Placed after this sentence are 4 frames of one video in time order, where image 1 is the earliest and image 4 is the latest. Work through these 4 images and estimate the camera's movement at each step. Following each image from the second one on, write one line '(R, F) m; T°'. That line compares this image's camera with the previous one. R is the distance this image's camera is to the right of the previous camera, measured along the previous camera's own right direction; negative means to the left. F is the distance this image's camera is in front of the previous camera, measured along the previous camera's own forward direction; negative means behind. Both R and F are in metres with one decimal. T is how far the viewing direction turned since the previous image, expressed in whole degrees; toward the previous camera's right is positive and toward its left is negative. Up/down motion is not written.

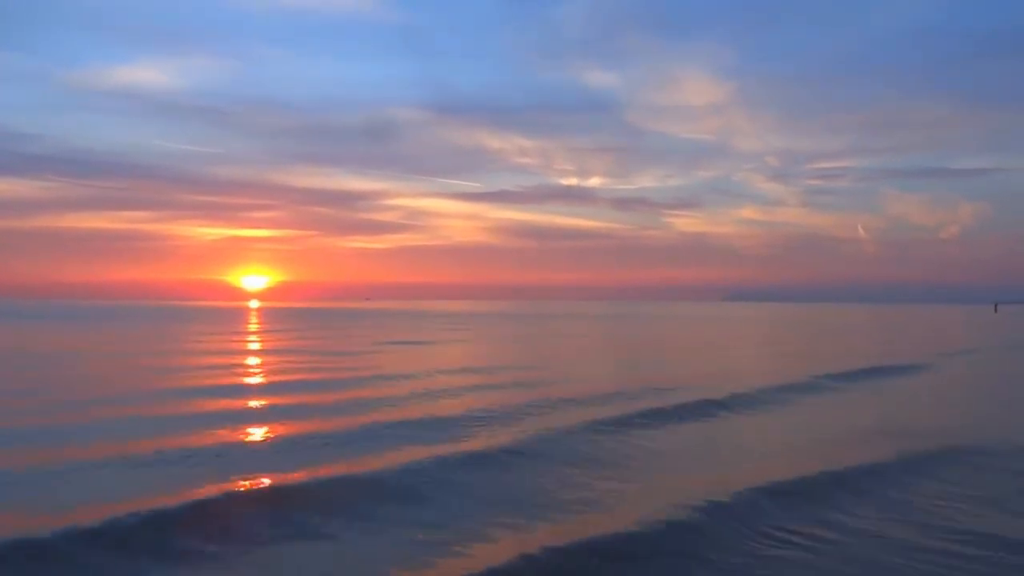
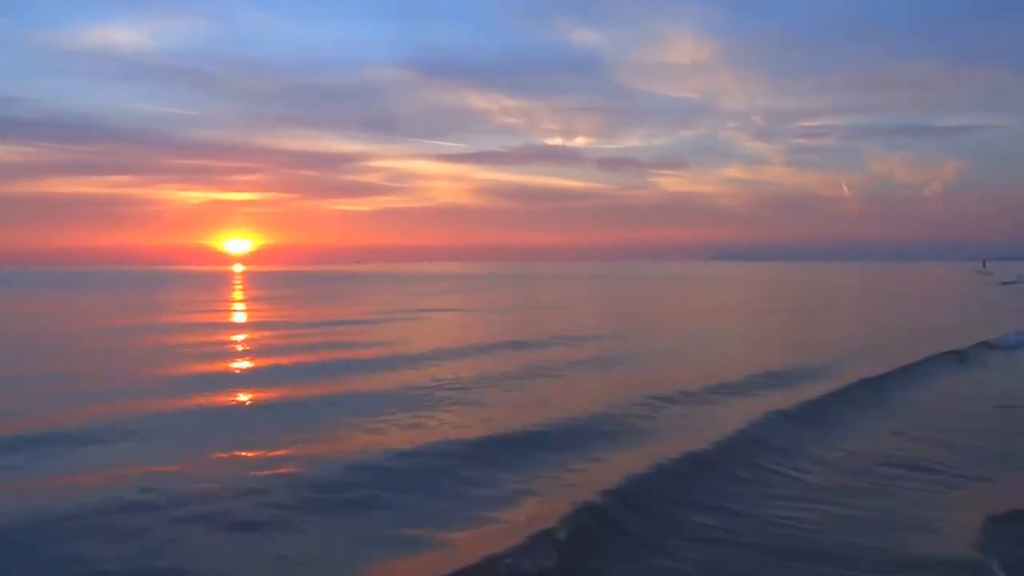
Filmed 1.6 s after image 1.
(-1.0, 0.0) m; +1°
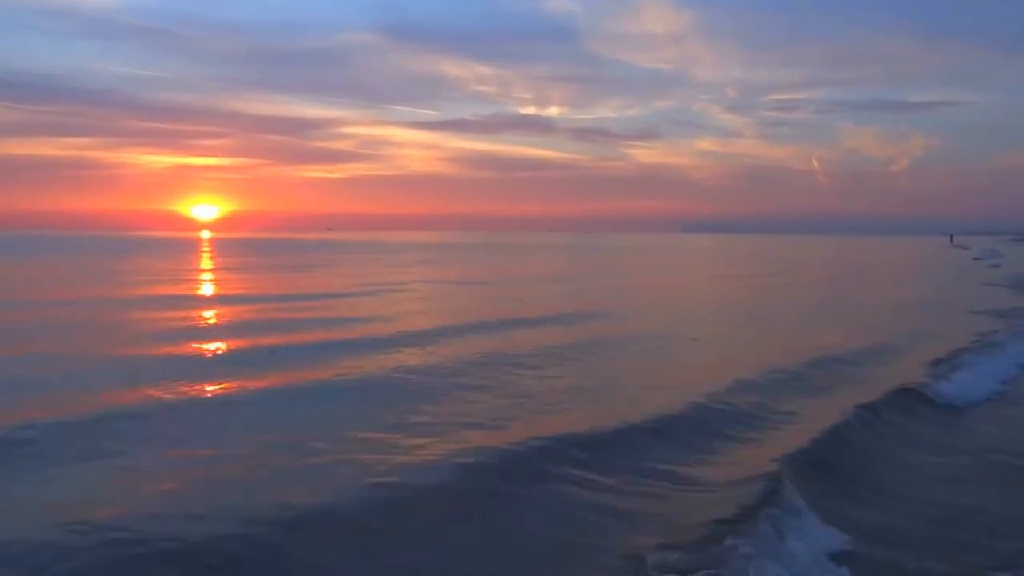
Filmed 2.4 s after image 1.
(-1.1, +0.2) m; +2°
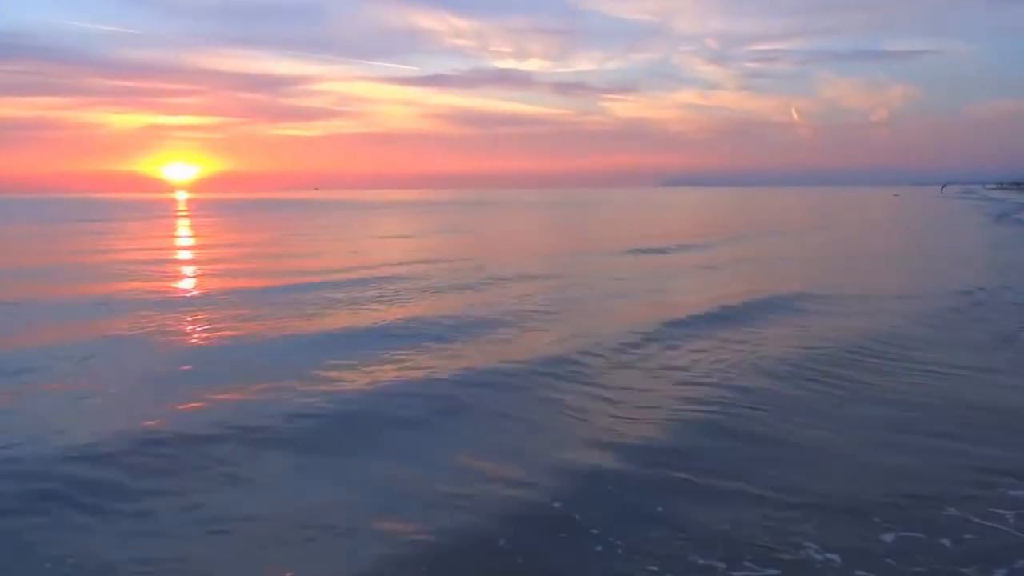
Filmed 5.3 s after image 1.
(-2.7, +5.0) m; +1°
